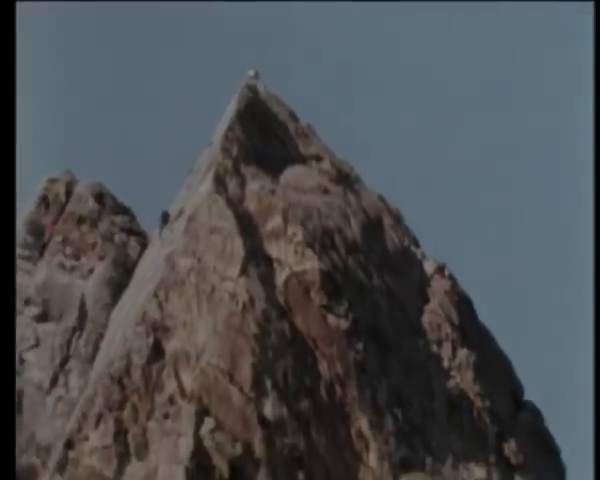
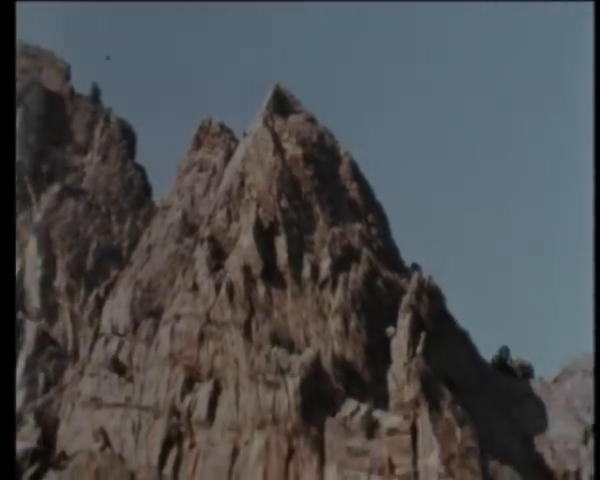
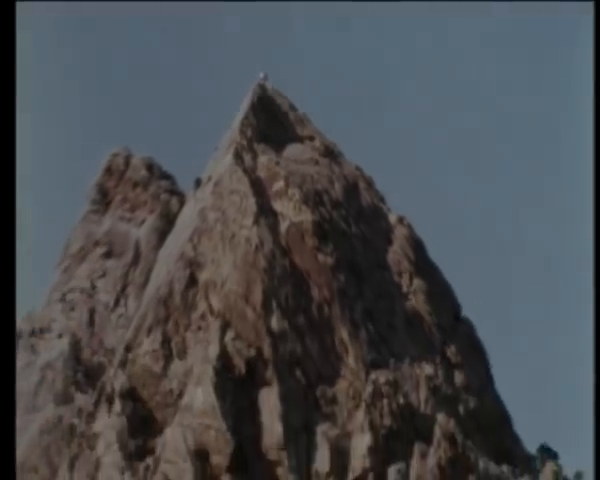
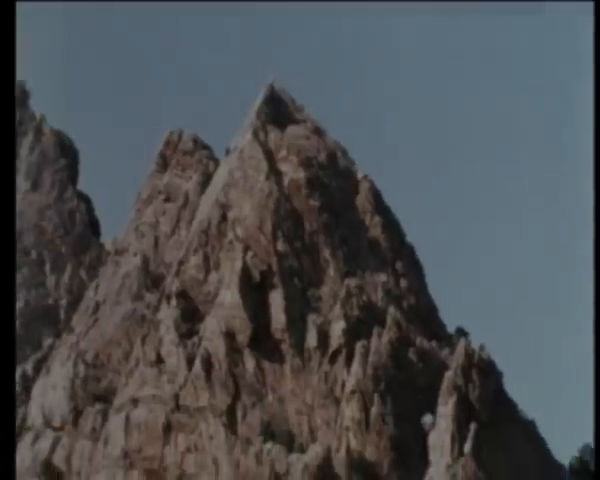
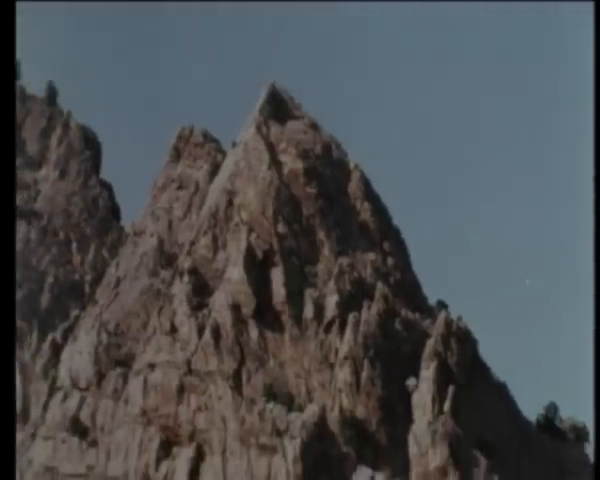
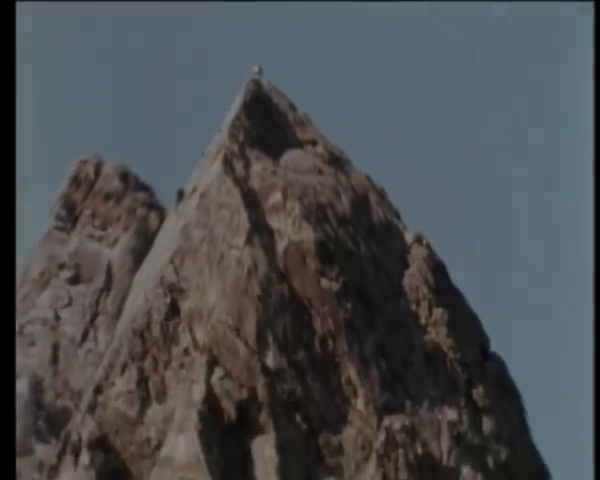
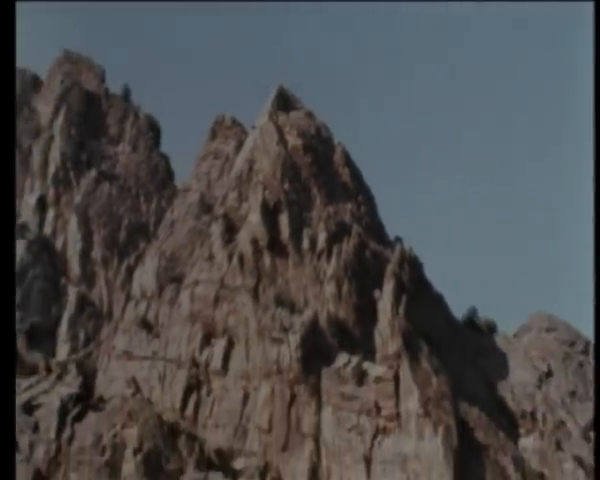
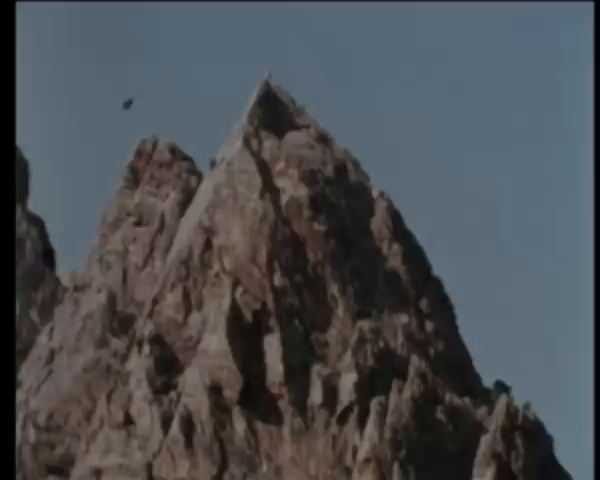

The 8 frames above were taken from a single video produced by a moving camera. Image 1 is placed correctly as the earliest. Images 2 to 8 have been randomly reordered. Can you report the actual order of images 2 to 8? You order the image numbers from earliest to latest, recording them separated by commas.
6, 3, 8, 4, 5, 2, 7
